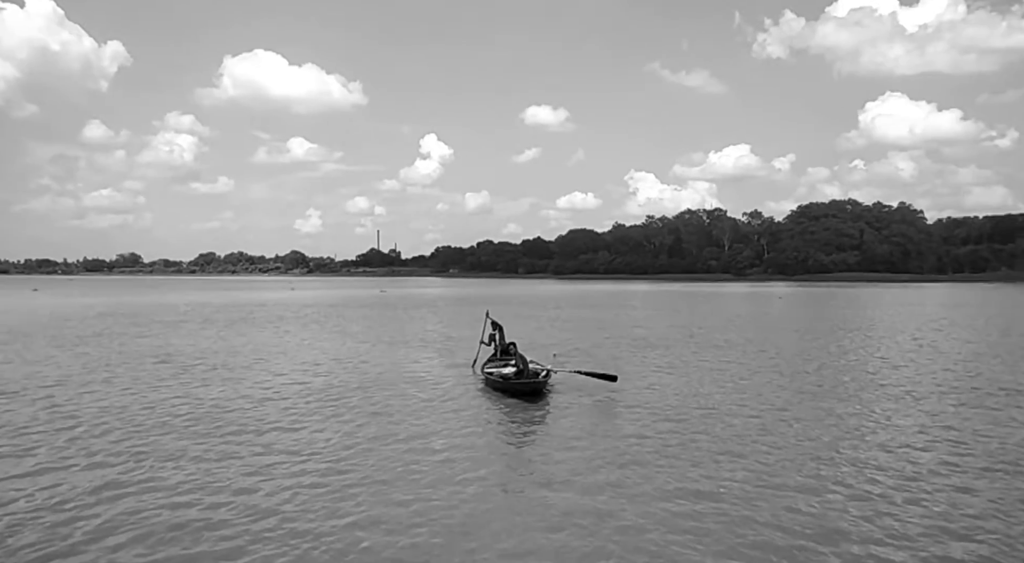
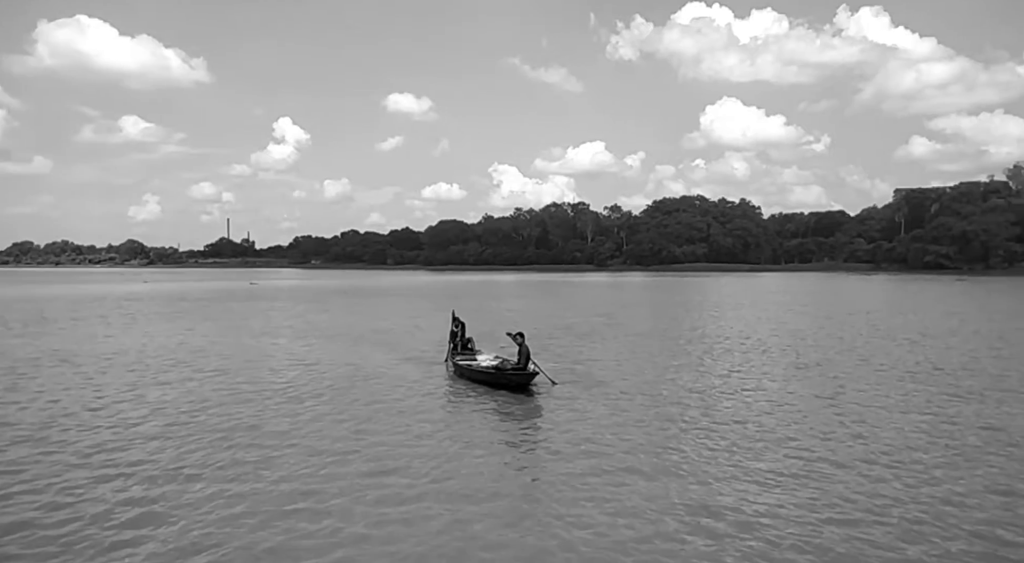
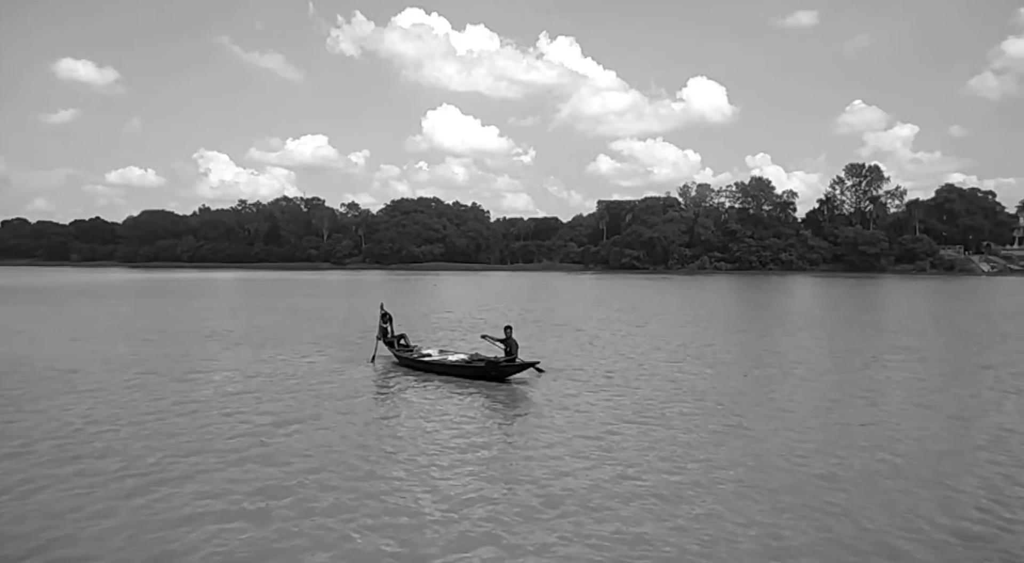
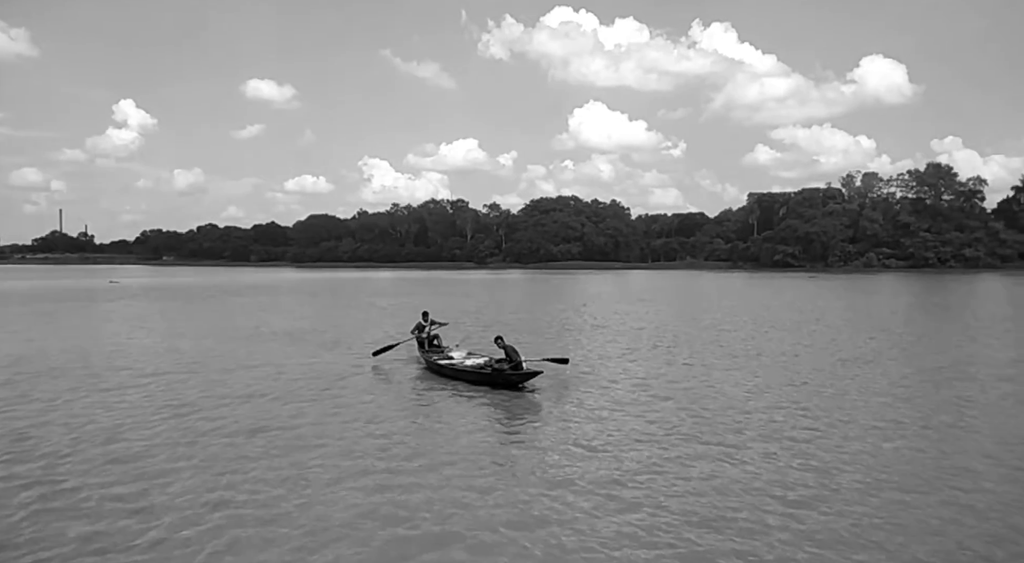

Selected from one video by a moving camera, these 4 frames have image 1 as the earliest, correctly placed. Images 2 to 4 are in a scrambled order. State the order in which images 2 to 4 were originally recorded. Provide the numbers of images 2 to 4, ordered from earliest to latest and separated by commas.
2, 4, 3
